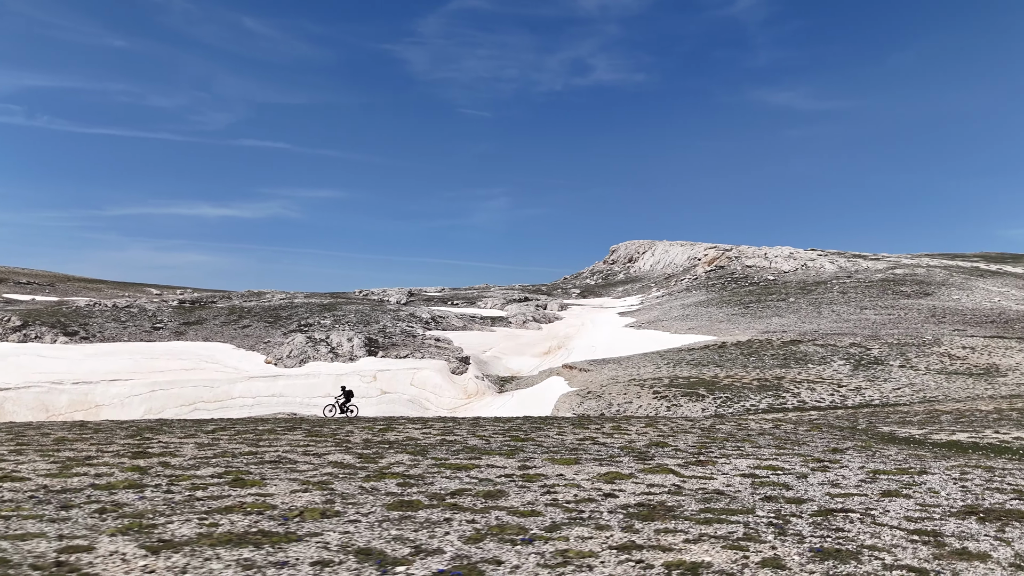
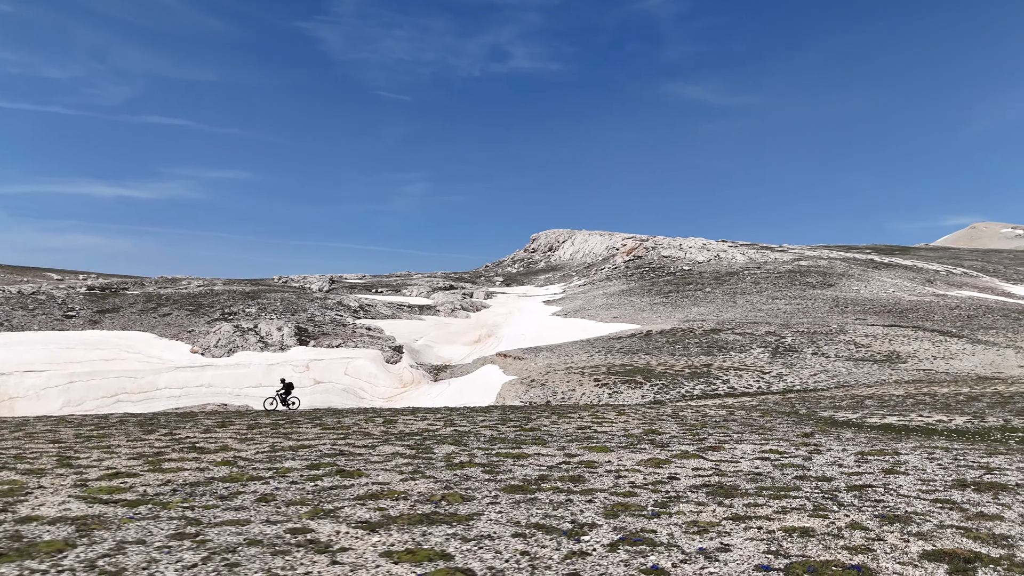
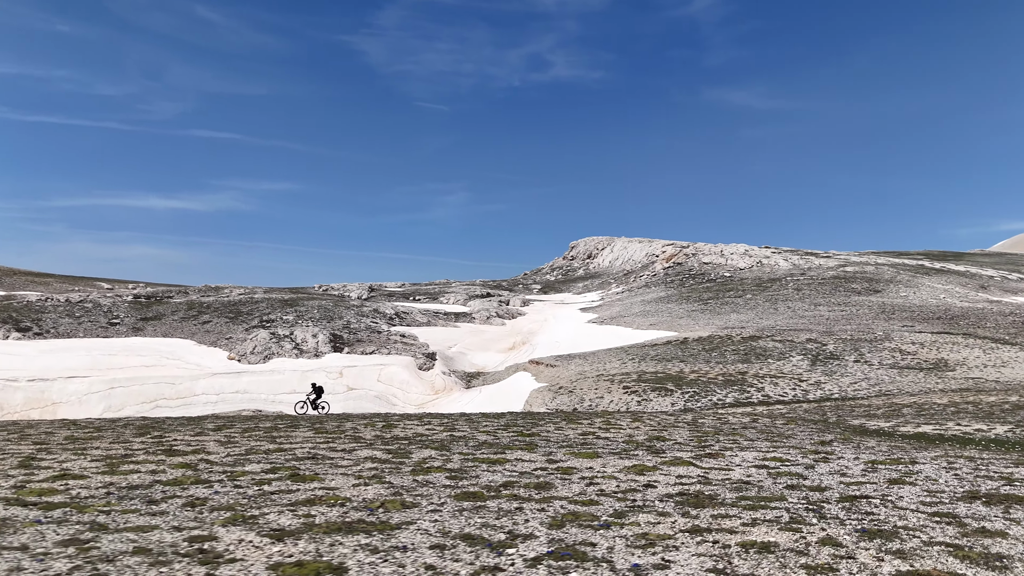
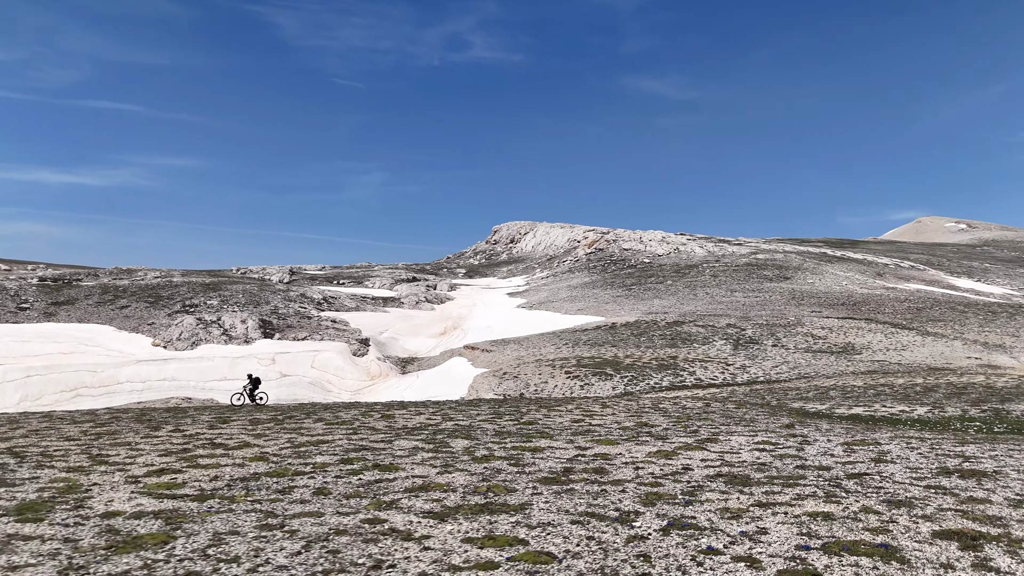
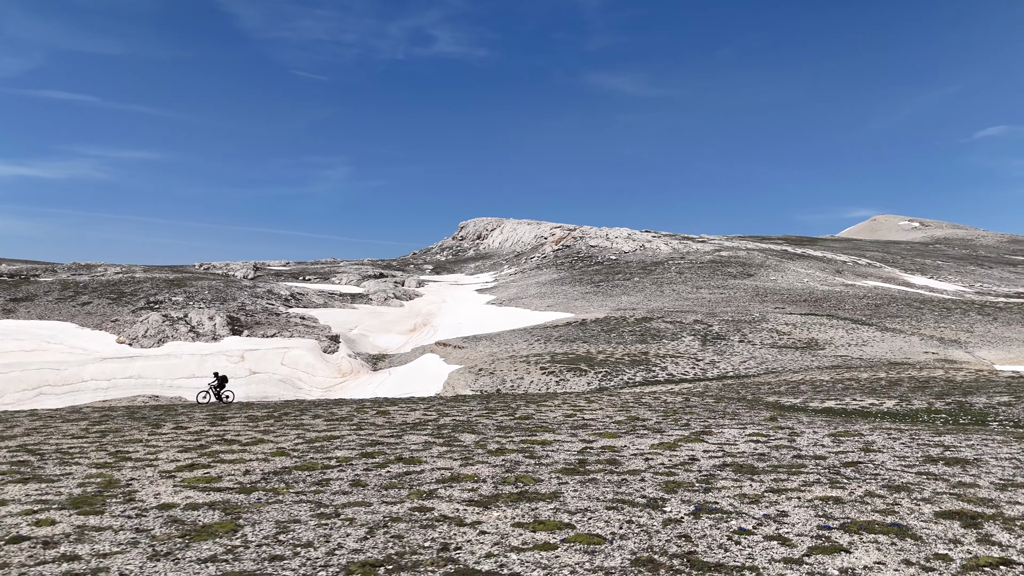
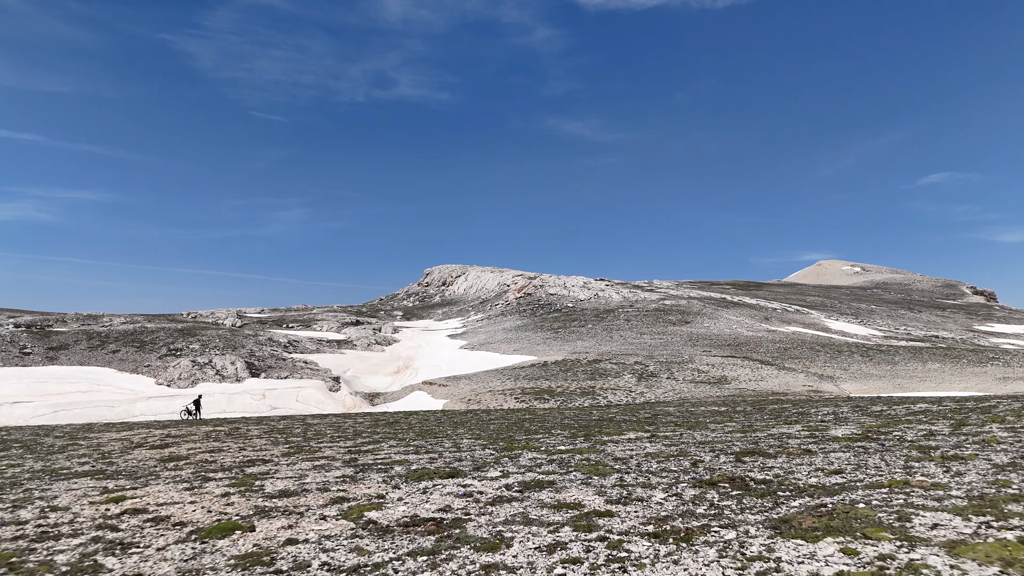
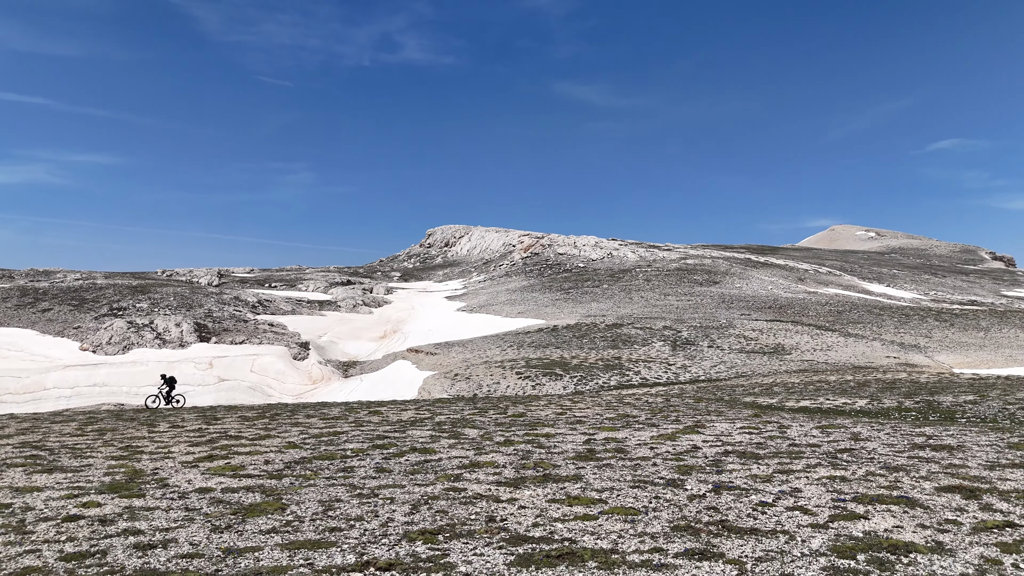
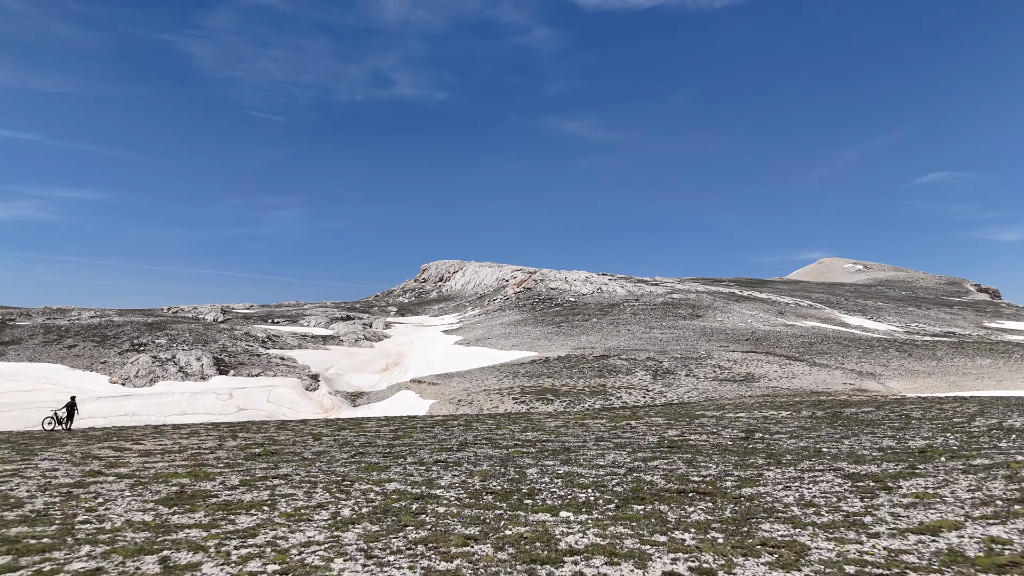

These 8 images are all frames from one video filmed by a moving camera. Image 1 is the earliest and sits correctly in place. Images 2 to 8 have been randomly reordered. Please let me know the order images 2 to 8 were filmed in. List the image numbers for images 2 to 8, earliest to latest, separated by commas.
3, 2, 4, 5, 7, 8, 6
